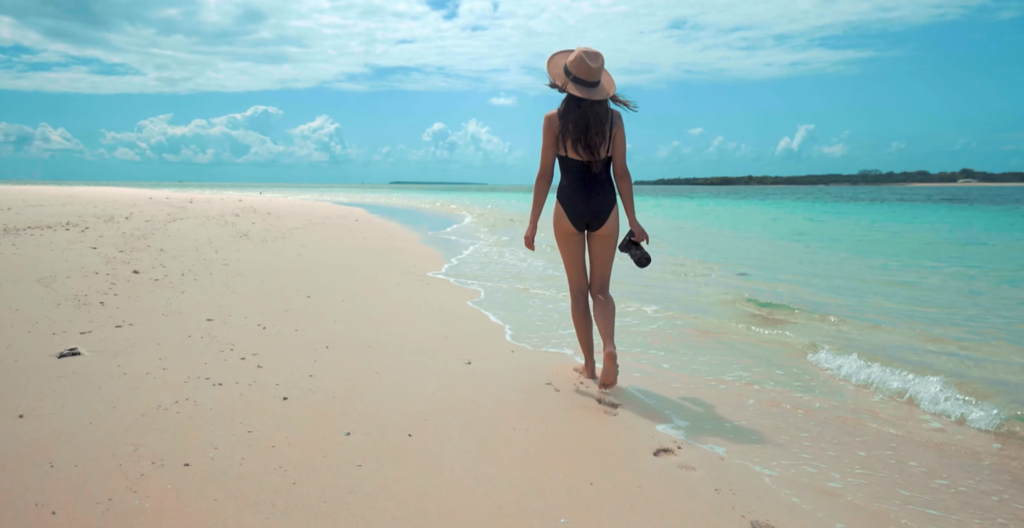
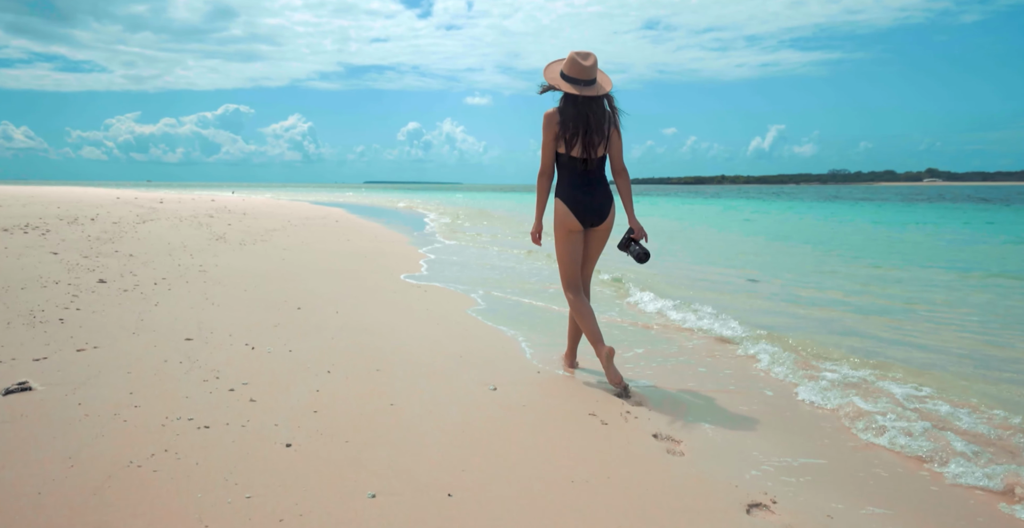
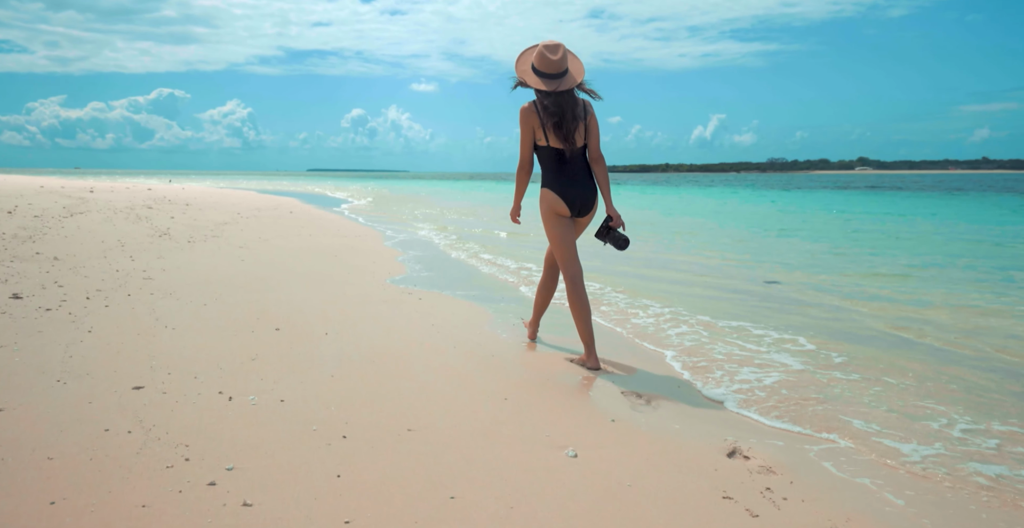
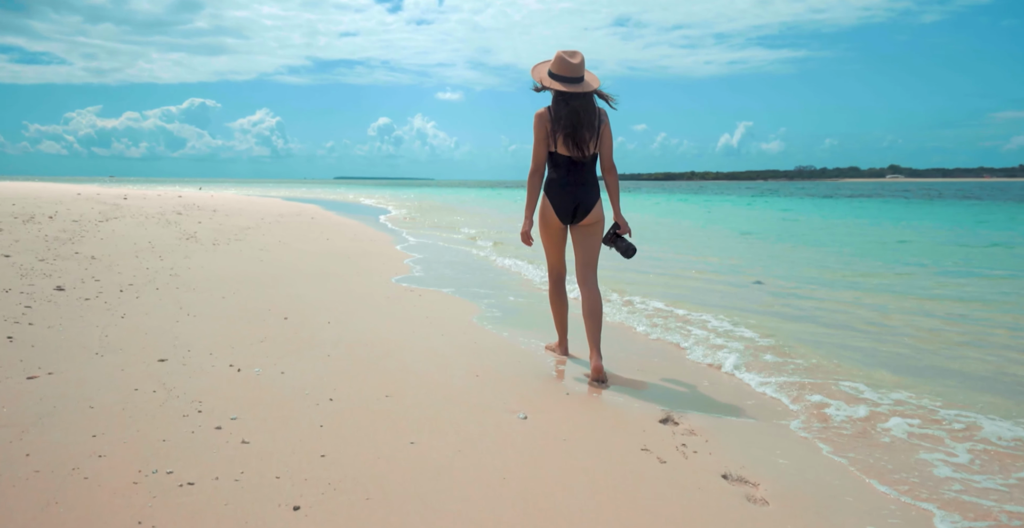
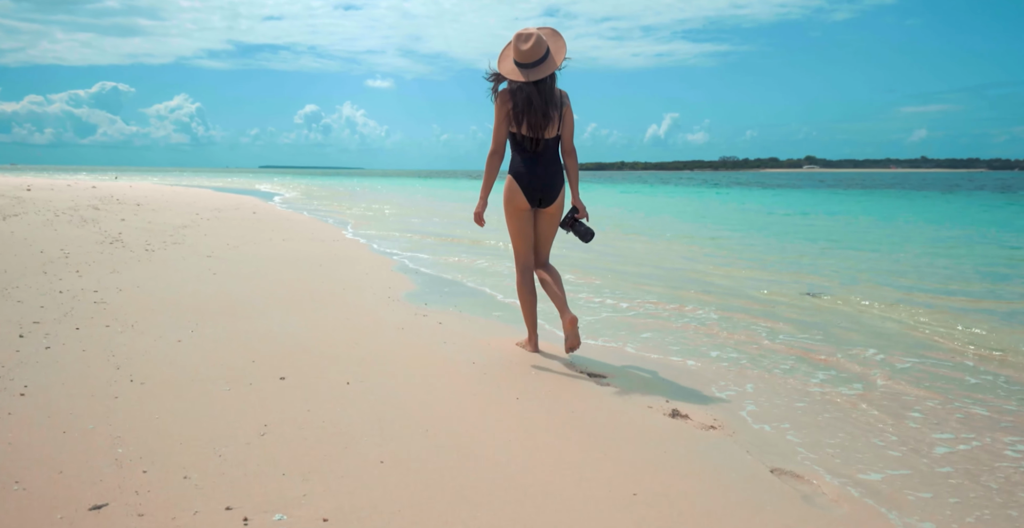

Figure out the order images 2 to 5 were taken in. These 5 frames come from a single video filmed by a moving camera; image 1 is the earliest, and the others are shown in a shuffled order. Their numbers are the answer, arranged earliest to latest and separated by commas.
2, 4, 3, 5
